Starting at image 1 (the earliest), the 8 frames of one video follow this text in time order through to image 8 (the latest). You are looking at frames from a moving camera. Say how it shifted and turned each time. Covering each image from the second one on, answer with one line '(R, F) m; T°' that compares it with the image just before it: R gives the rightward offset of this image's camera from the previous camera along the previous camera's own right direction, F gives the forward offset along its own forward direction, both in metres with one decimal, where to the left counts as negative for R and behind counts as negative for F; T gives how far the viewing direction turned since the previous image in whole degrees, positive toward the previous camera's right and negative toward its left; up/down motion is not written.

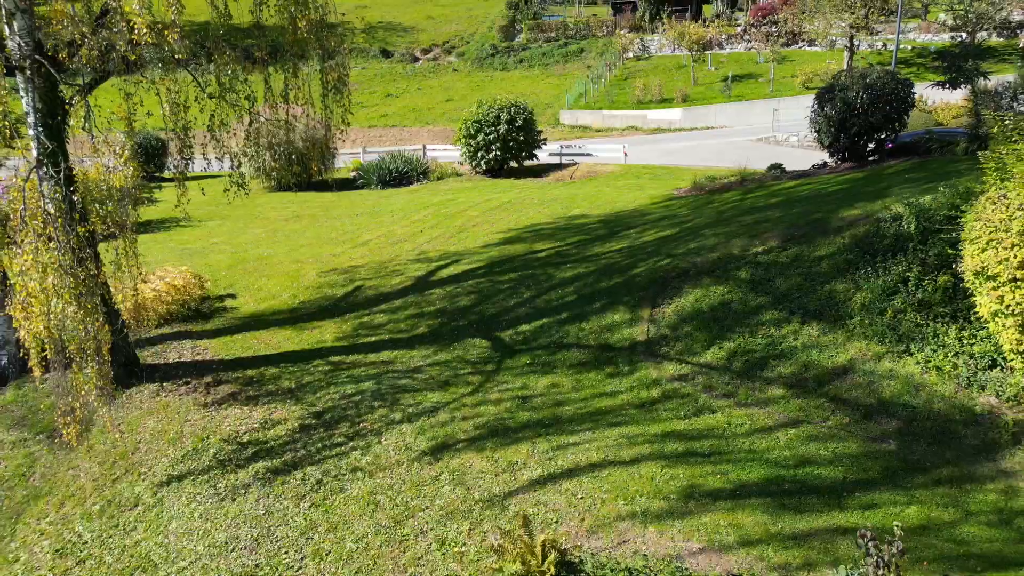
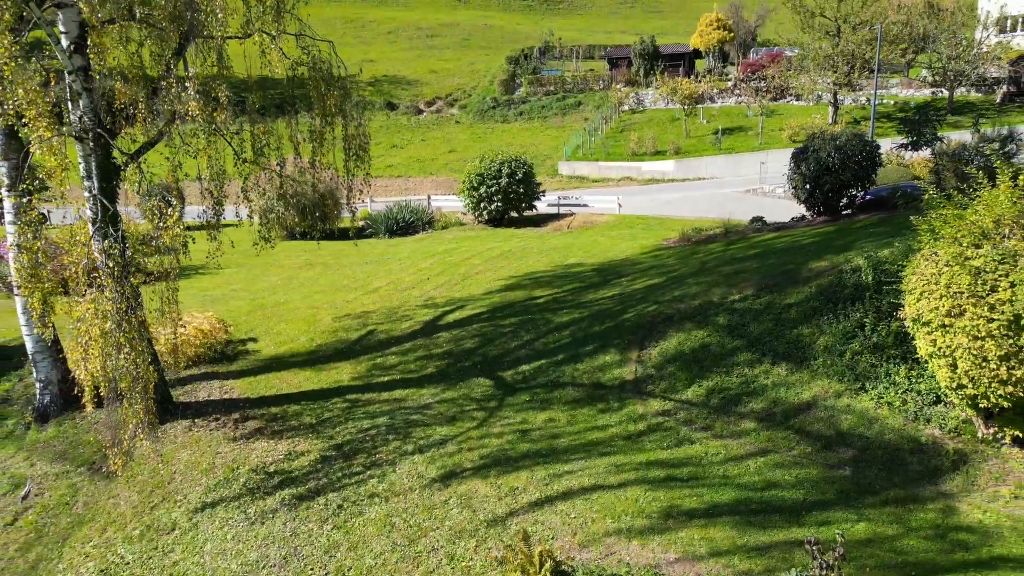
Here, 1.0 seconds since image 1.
(0.0, -0.7) m; 0°
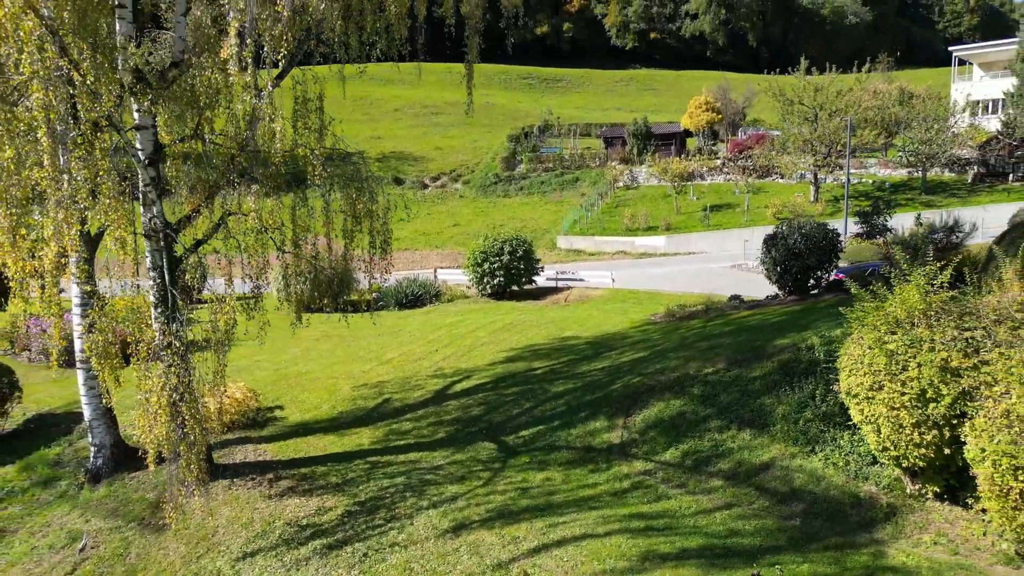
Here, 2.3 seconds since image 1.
(0.0, -1.0) m; 0°
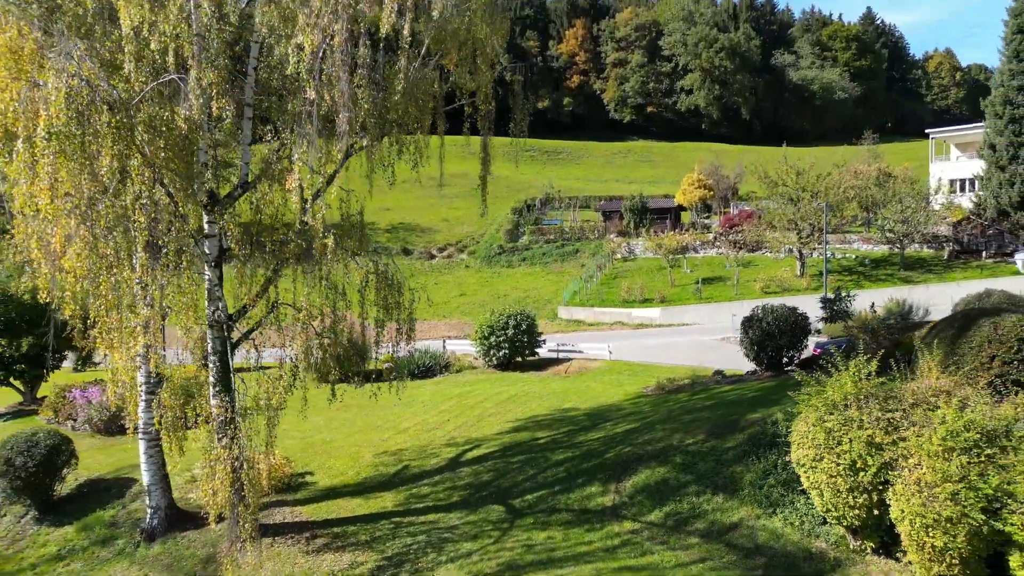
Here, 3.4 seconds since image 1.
(-0.1, -1.3) m; 0°
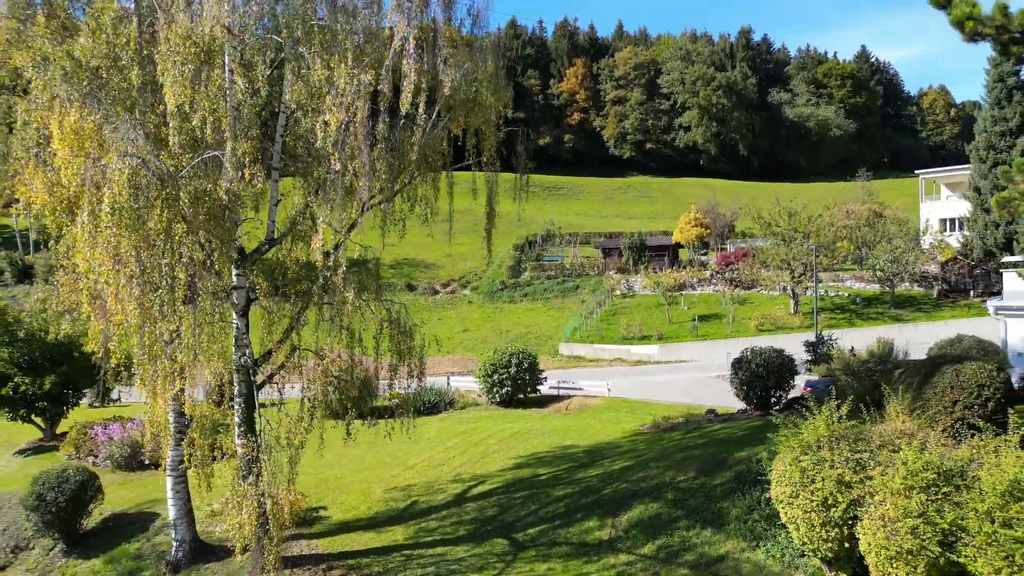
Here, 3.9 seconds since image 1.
(0.0, -0.8) m; 0°
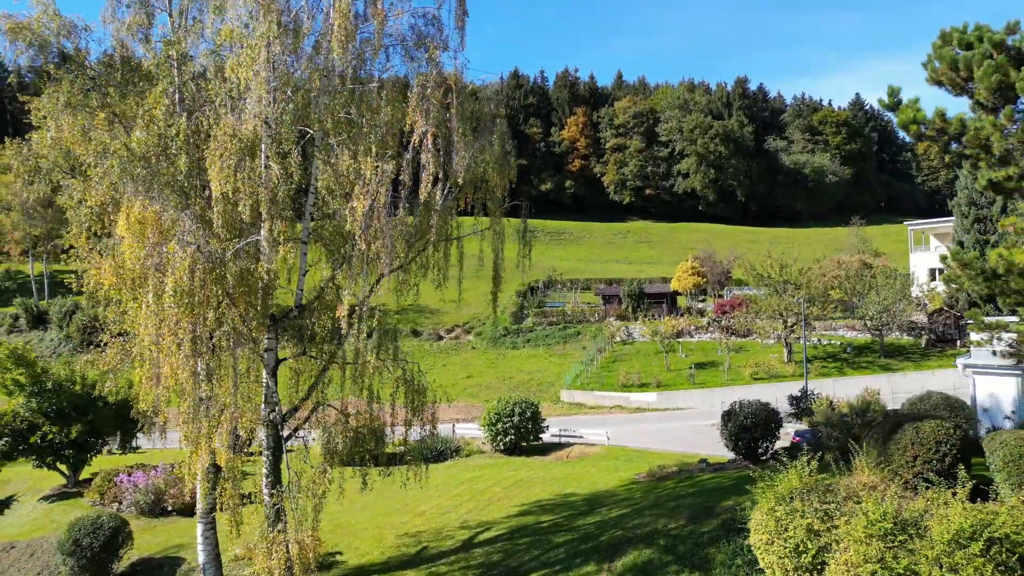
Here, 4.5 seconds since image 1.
(0.0, -1.0) m; 0°
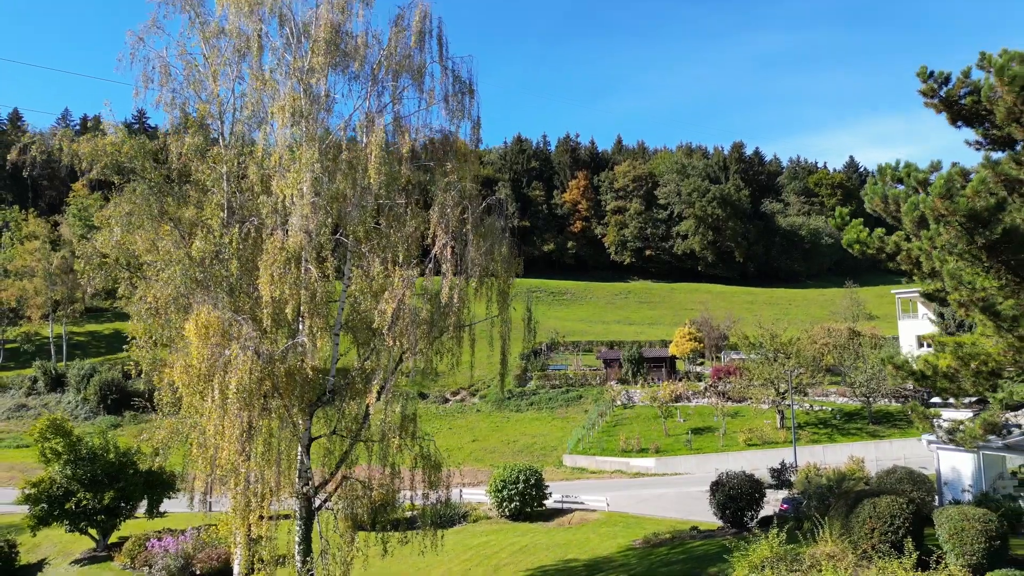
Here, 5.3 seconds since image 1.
(-0.1, -1.5) m; 0°
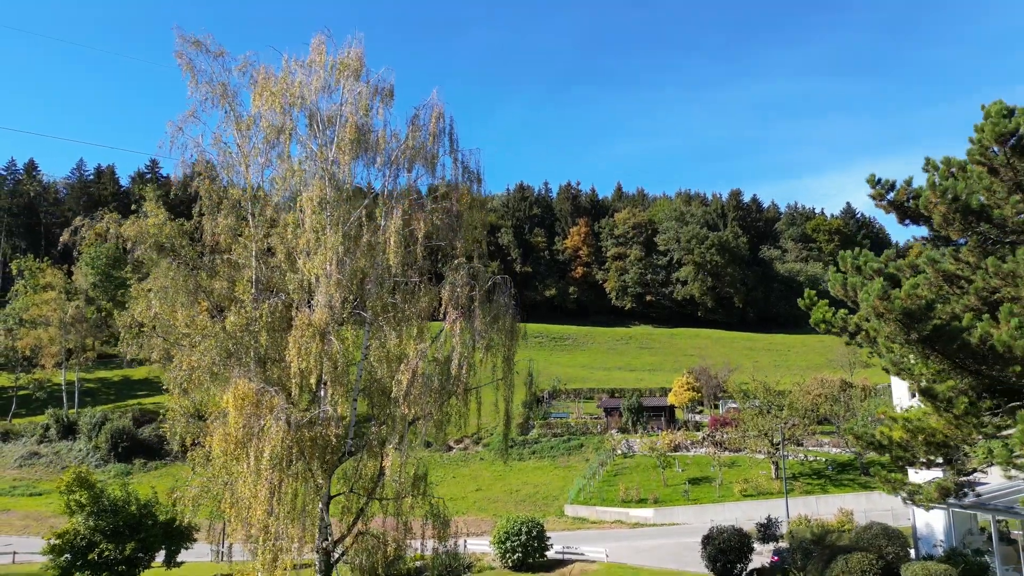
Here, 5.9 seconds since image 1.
(0.0, -1.2) m; 0°
